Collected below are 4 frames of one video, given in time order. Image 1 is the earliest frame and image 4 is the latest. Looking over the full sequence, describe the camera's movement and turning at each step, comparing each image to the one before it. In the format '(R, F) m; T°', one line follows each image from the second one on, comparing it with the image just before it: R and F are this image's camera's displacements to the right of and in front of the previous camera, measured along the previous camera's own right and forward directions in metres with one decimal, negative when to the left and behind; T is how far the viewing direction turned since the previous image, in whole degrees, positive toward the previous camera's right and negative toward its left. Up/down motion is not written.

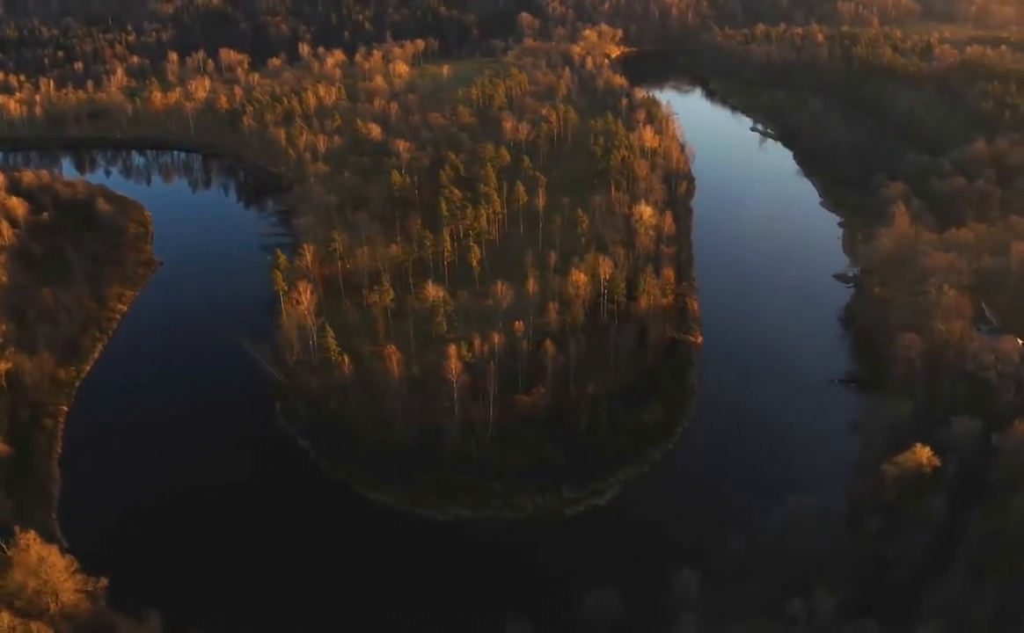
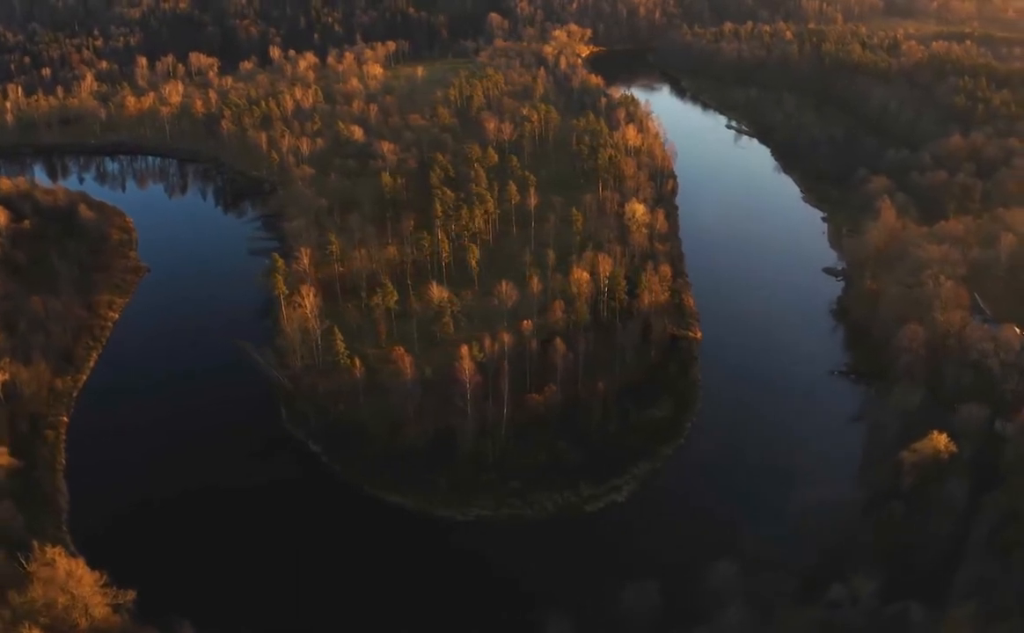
(-0.9, +0.2) m; +2°
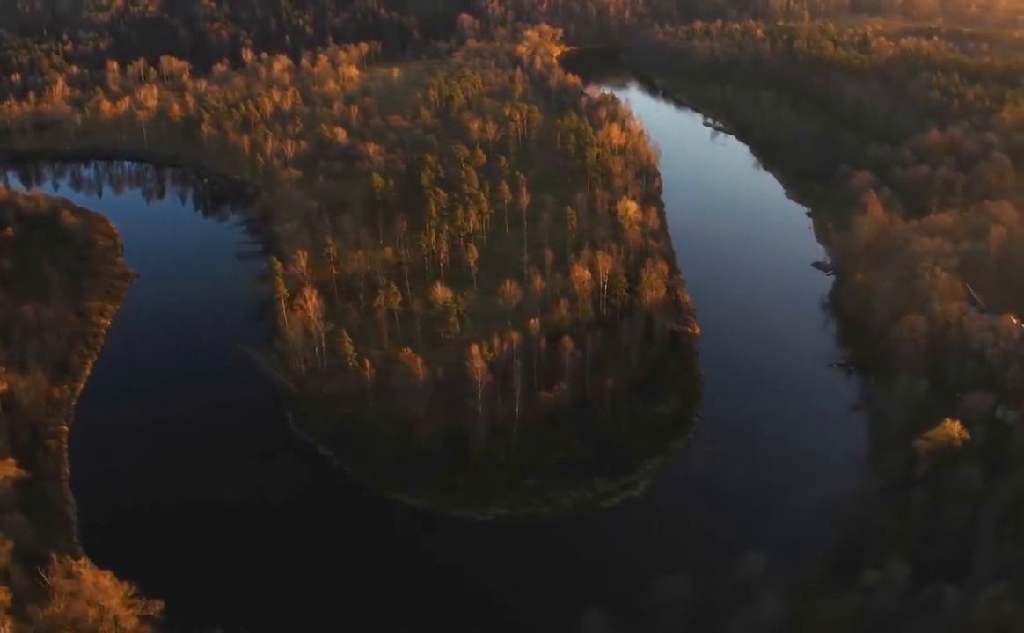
(-0.9, +0.1) m; +2°
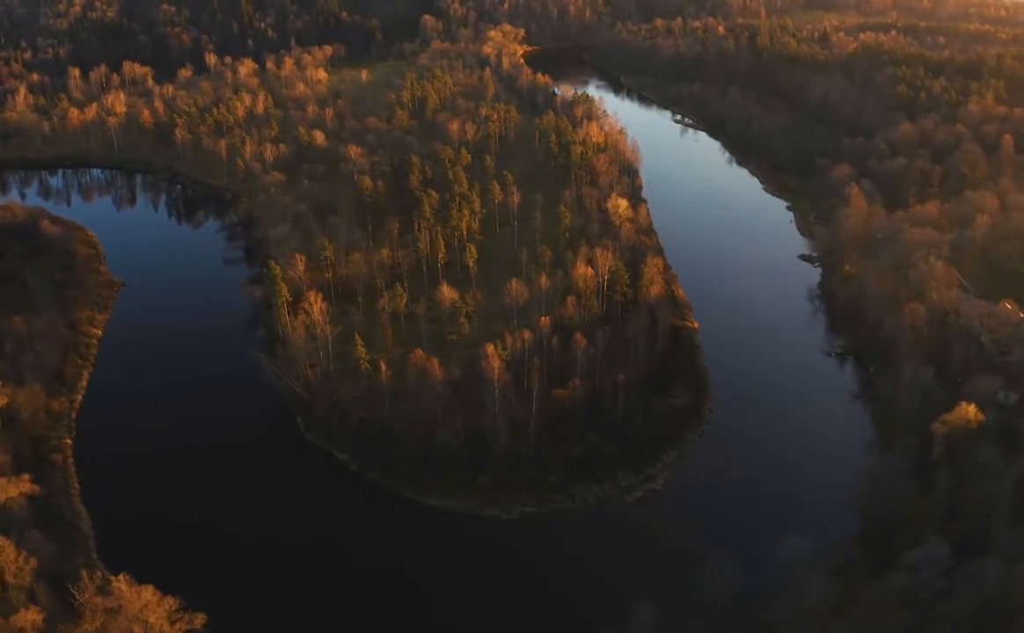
(-1.1, +0.1) m; +2°
